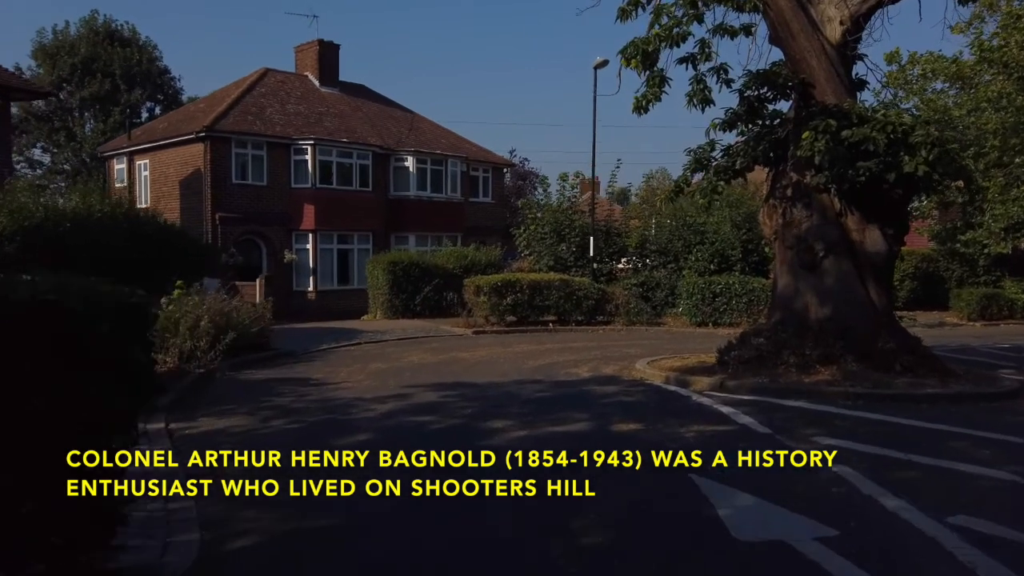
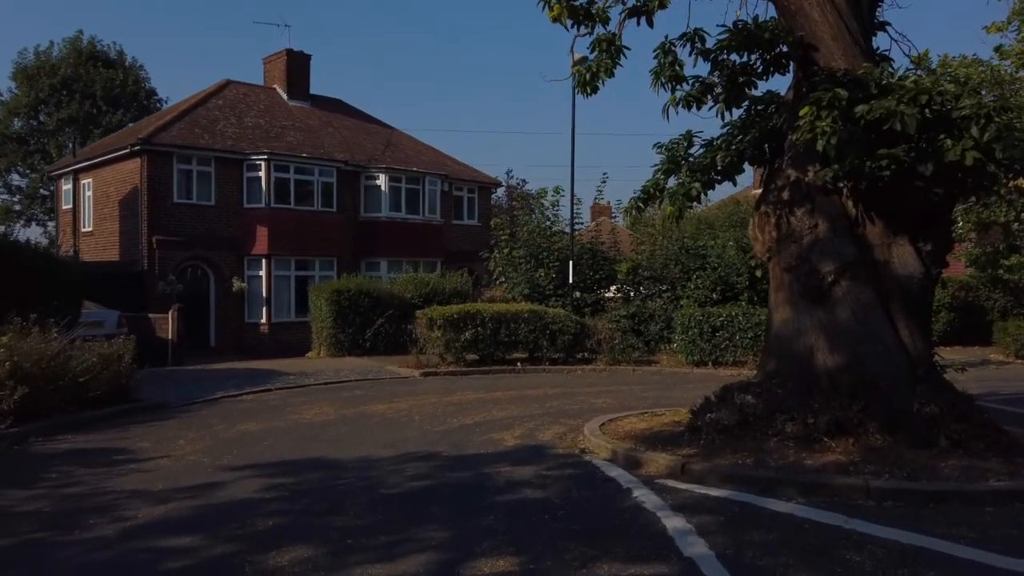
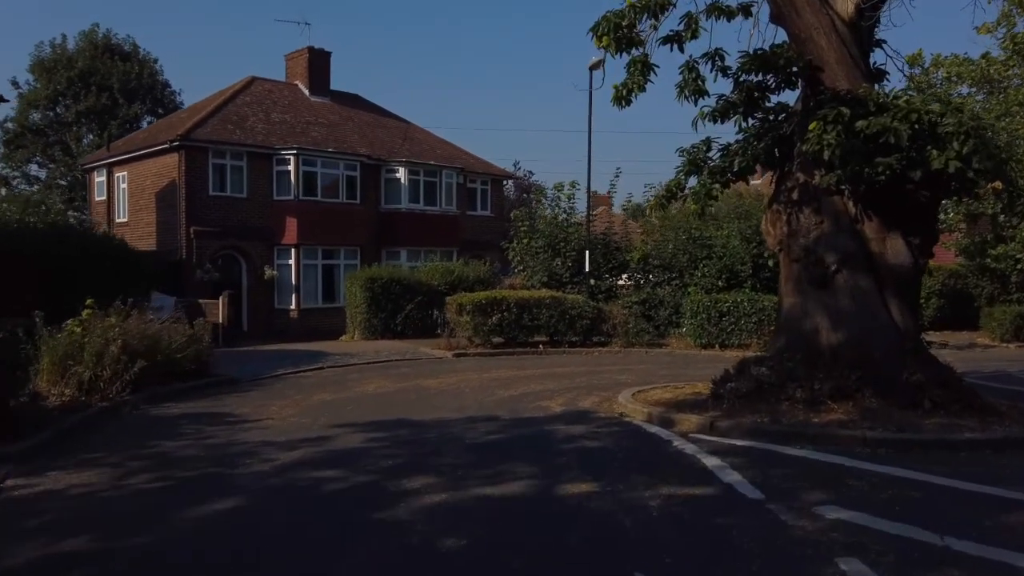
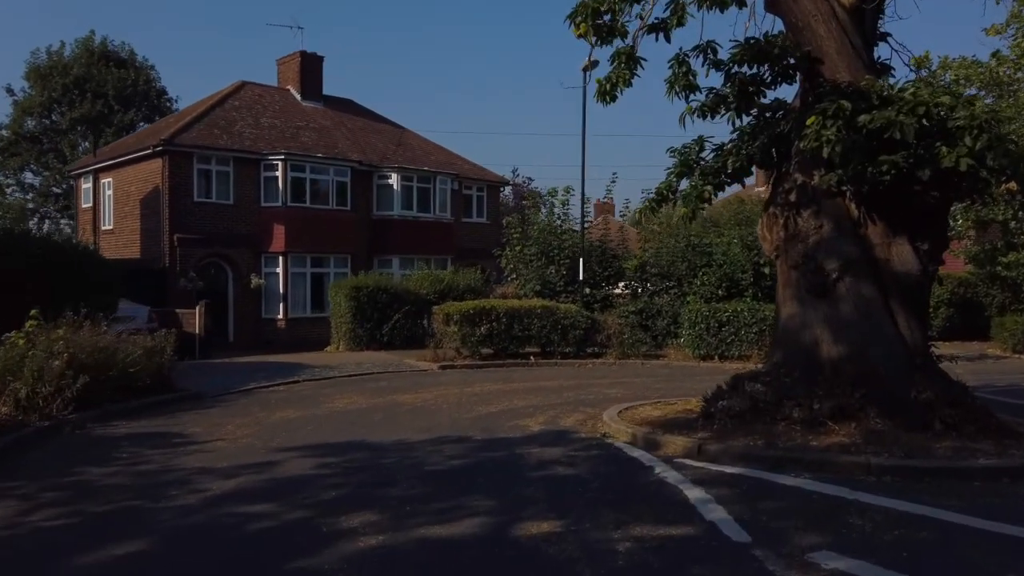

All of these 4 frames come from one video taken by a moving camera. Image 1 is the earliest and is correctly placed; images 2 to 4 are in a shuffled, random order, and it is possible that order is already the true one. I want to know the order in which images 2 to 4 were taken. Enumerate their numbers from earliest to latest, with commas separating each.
3, 4, 2
